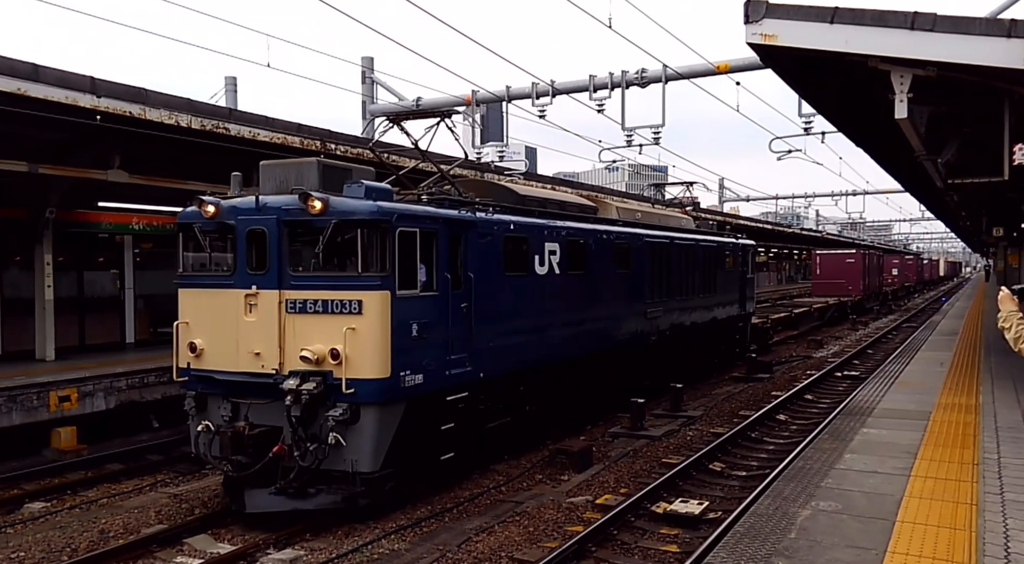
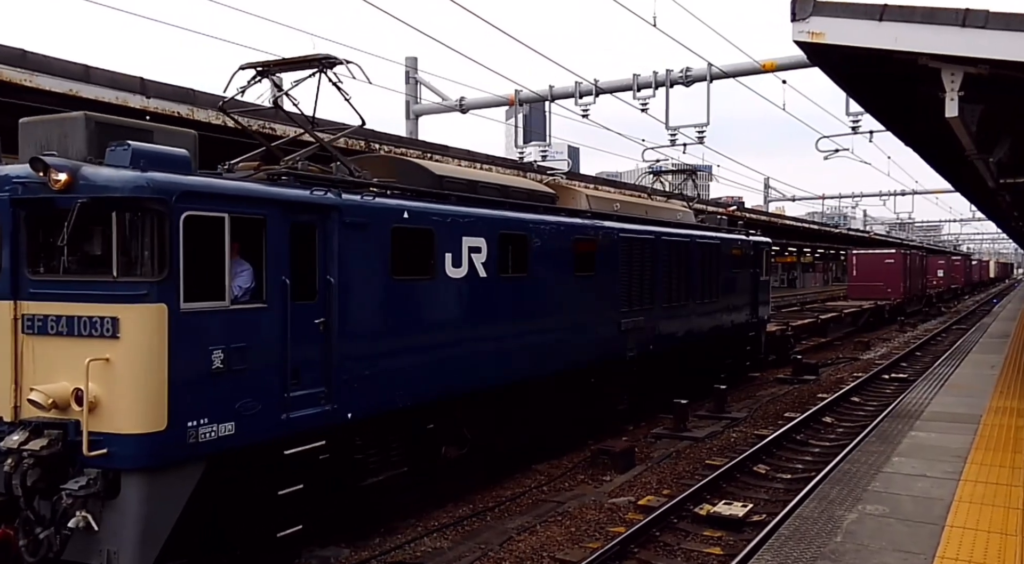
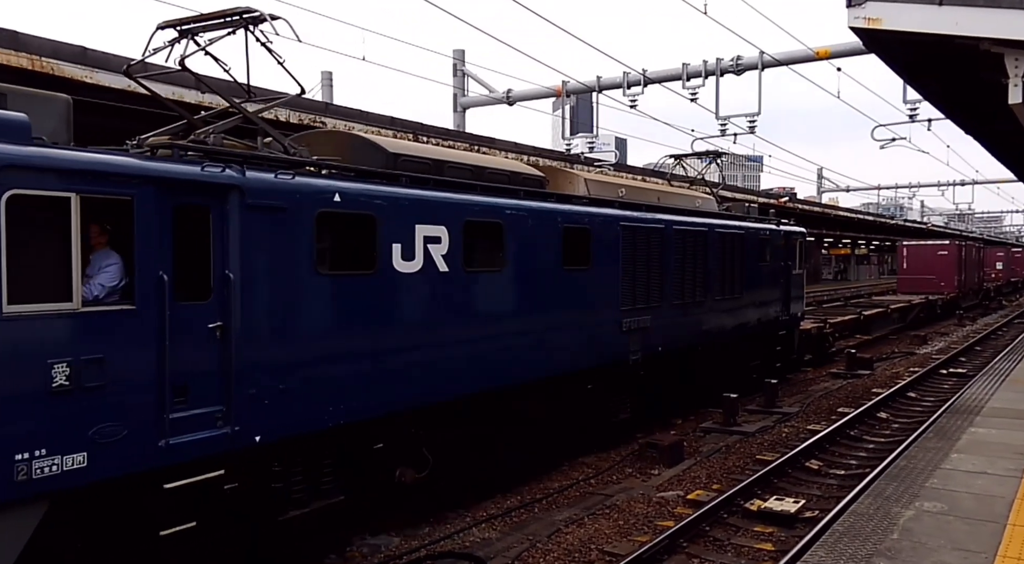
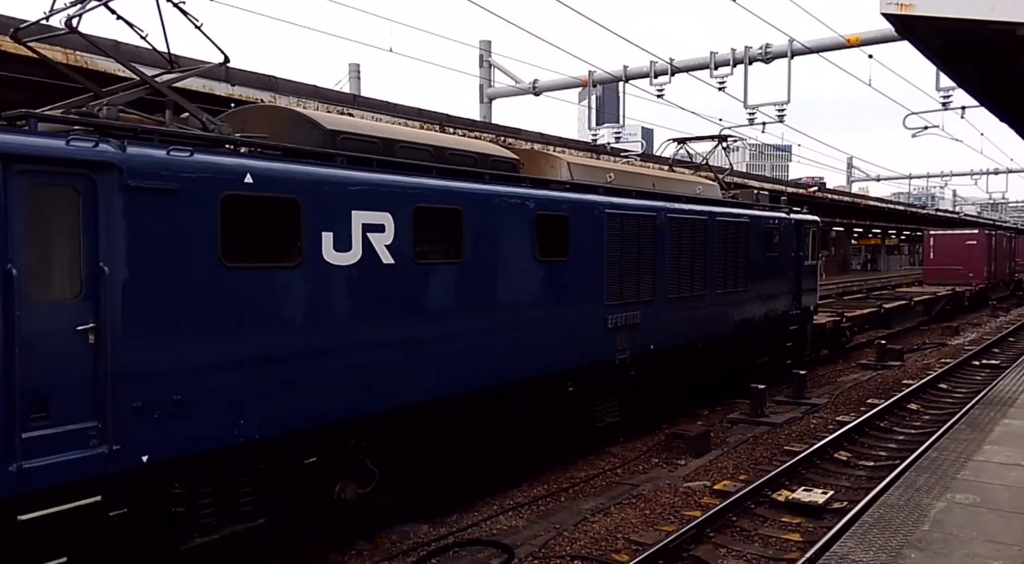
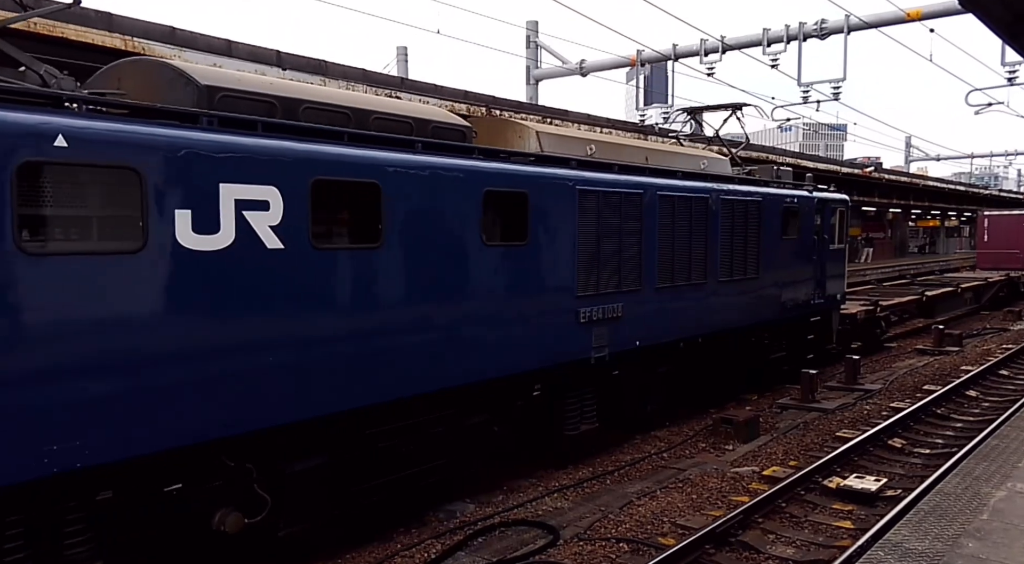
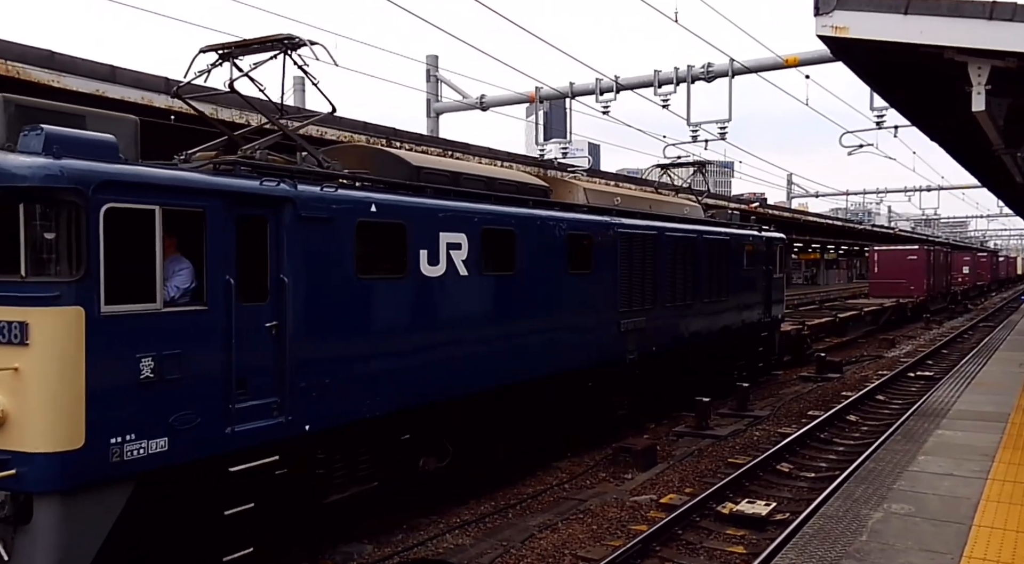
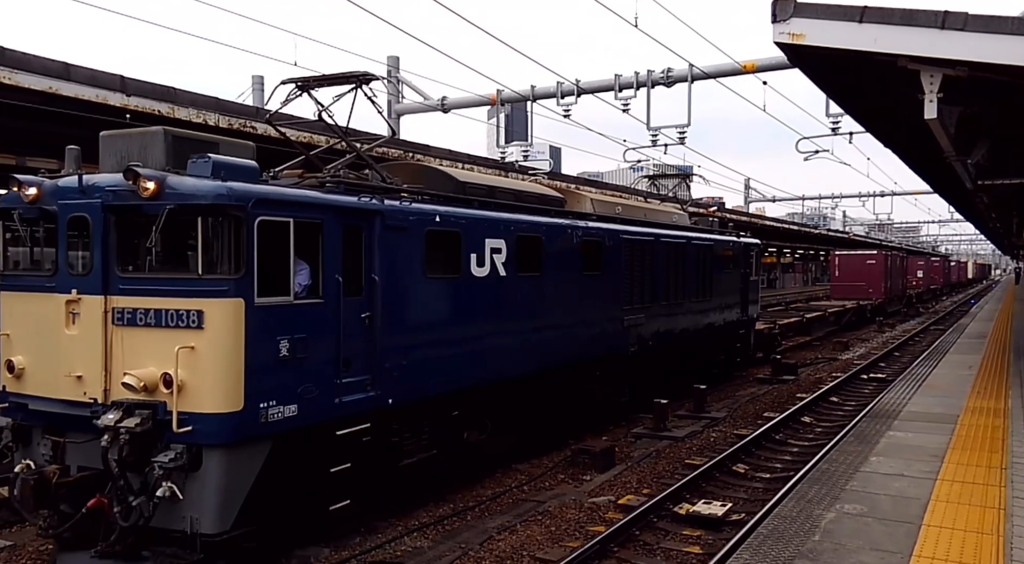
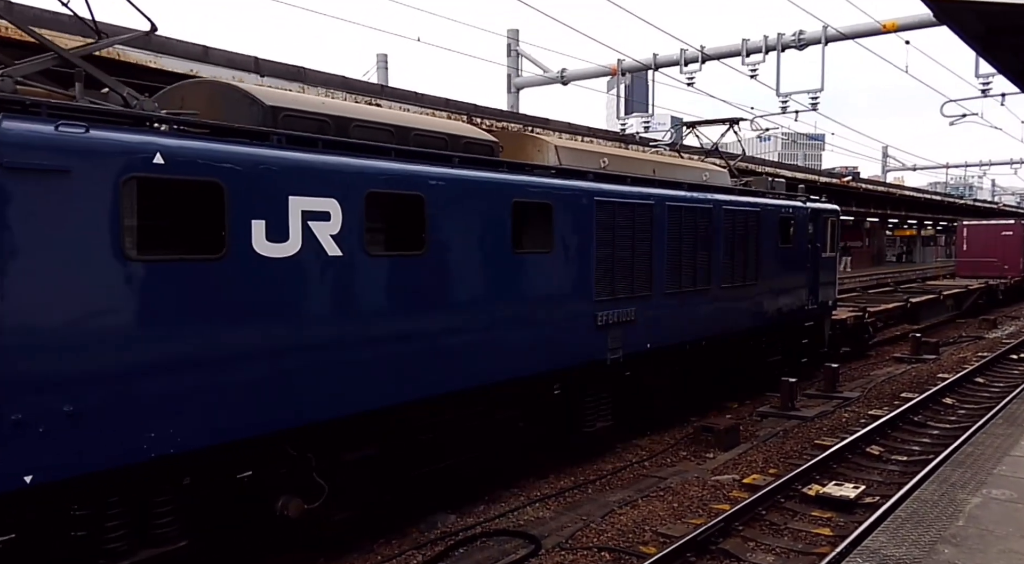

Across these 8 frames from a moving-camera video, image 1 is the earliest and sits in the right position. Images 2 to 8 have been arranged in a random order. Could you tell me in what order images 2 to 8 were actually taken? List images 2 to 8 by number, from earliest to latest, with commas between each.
7, 2, 6, 3, 4, 8, 5
